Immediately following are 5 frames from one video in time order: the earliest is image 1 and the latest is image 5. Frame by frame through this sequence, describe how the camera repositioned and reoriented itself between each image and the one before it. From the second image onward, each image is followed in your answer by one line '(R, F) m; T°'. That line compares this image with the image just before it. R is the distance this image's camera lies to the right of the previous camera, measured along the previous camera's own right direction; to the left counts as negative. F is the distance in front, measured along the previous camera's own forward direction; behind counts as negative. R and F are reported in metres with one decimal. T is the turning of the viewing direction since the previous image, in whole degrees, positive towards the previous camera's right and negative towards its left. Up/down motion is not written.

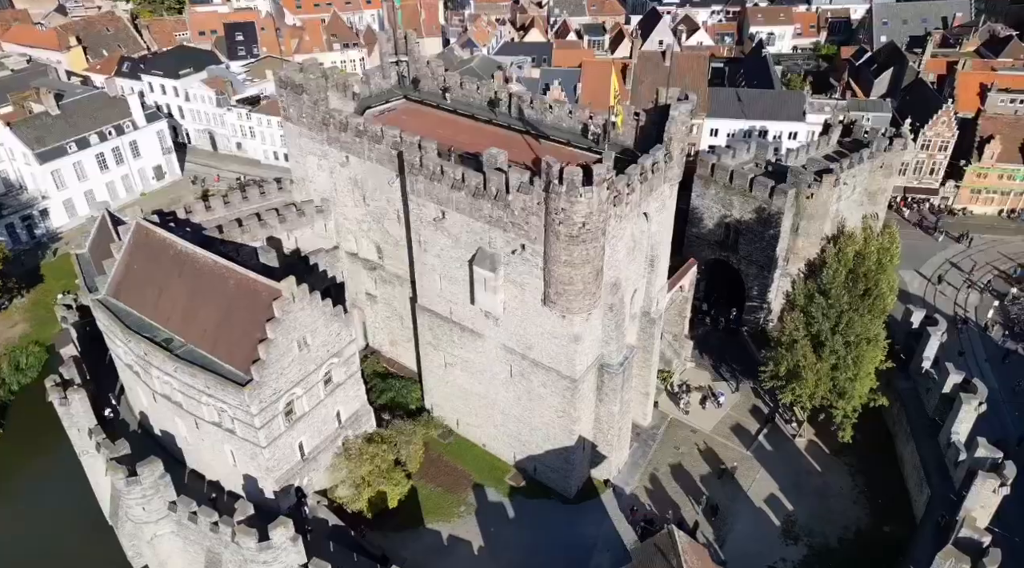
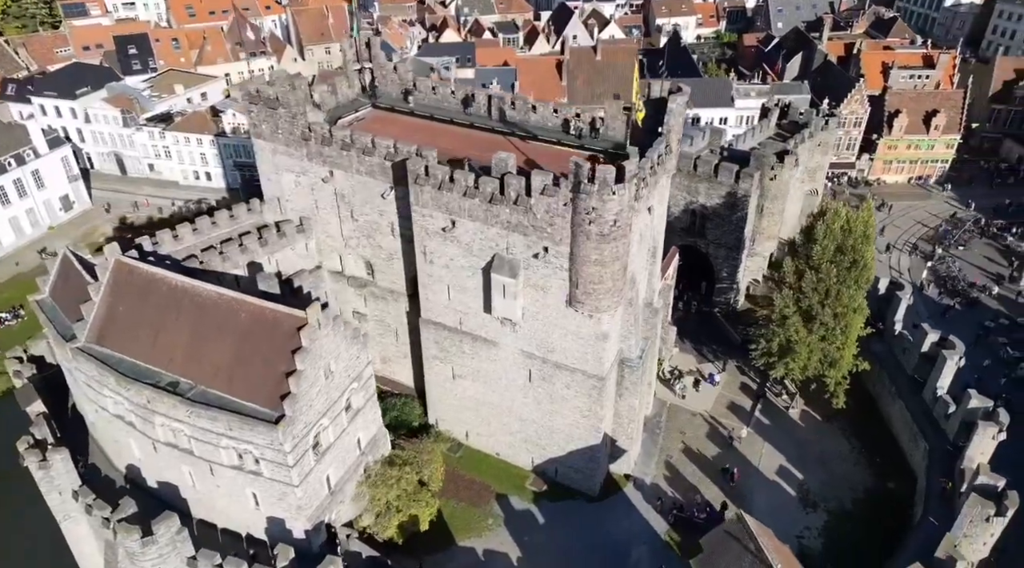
(-7.5, +1.1) m; +9°
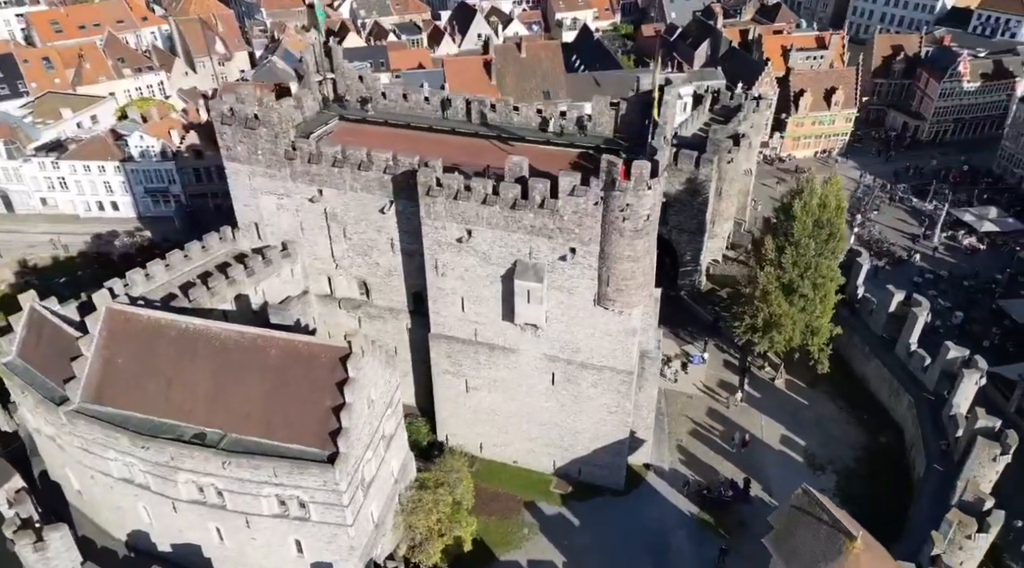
(-8.2, +1.4) m; +10°
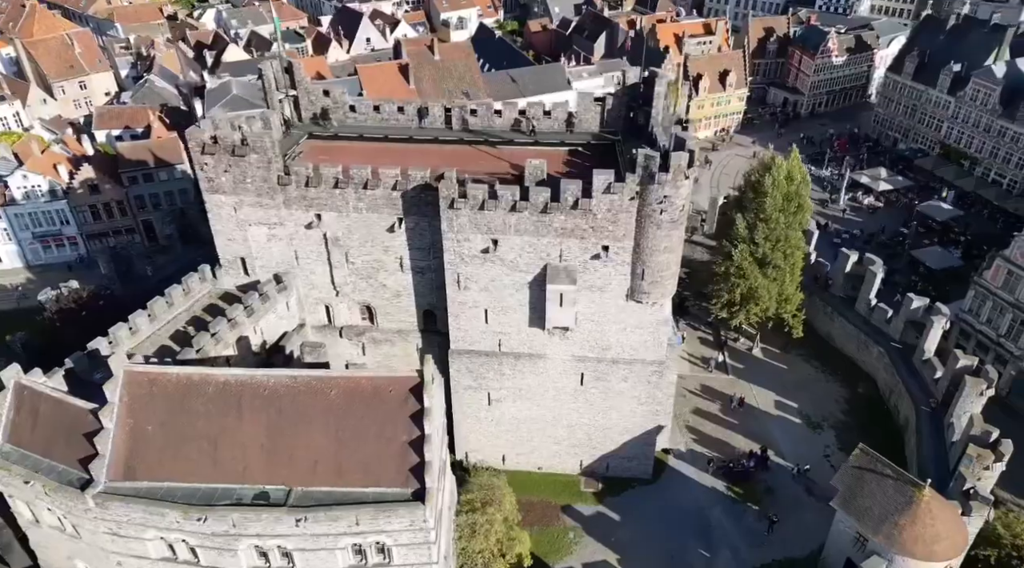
(-9.2, +1.8) m; +11°
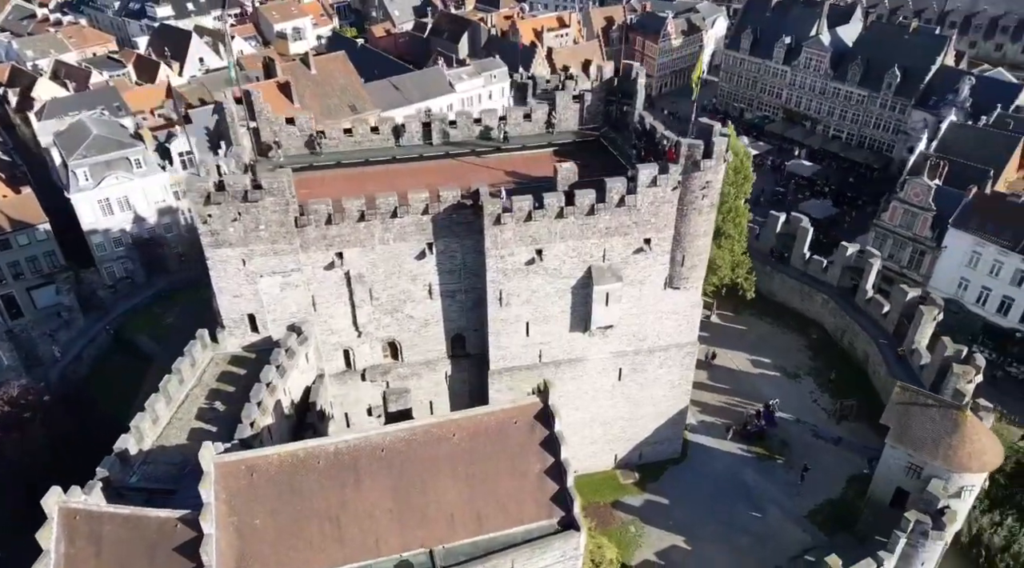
(-12.3, +2.9) m; +15°
